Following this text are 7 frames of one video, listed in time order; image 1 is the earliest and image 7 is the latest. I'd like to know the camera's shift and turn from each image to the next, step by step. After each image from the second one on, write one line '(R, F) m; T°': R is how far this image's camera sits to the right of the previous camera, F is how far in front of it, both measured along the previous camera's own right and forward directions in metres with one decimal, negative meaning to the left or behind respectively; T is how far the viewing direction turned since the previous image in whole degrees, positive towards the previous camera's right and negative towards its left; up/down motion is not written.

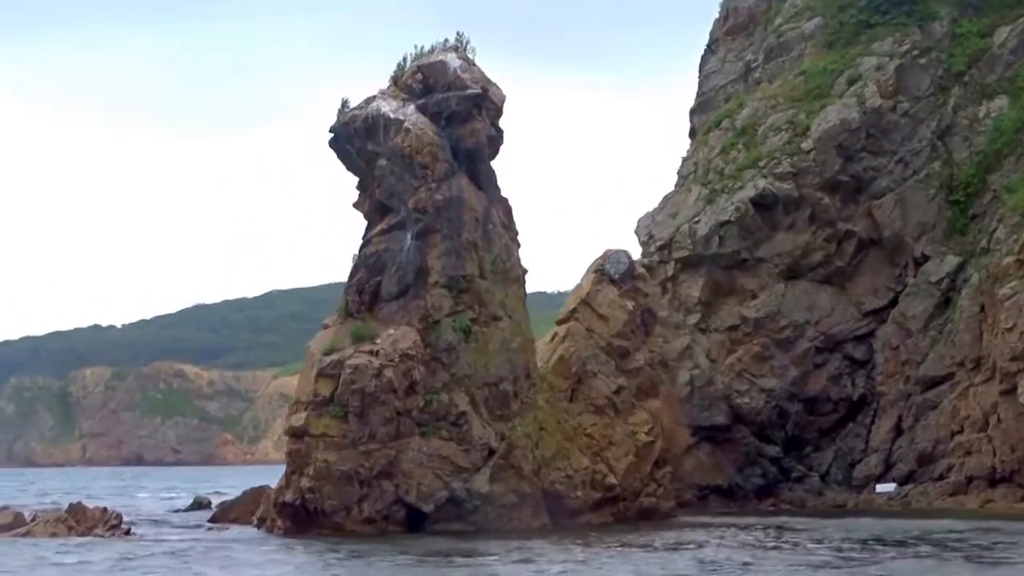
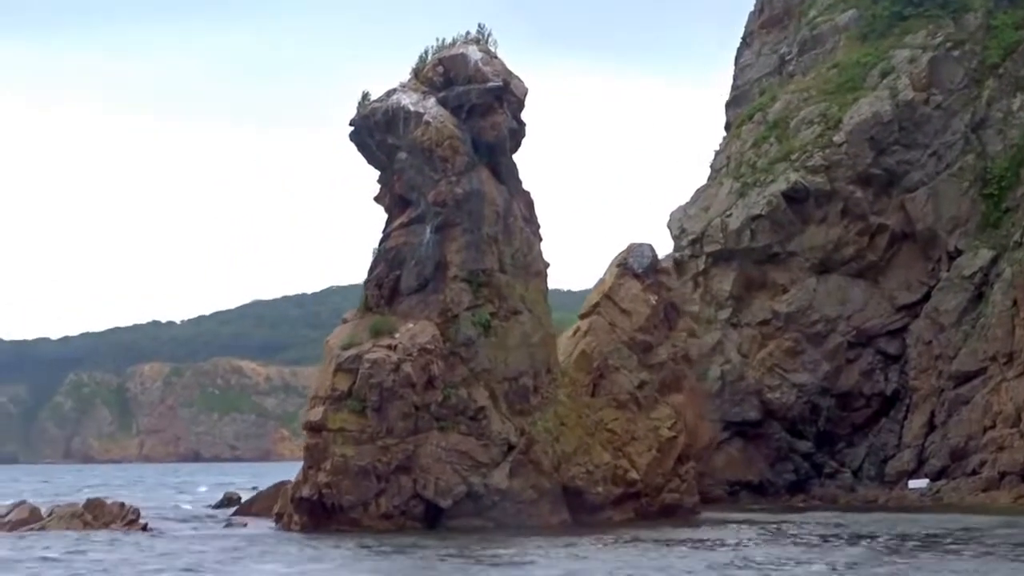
(+0.6, +0.3) m; -1°
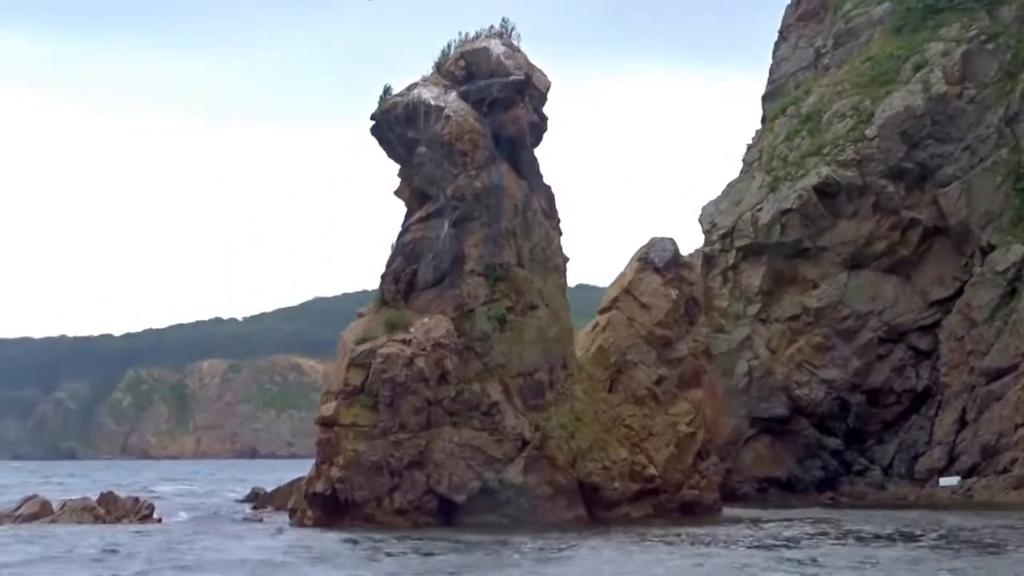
(+0.7, +0.4) m; -1°
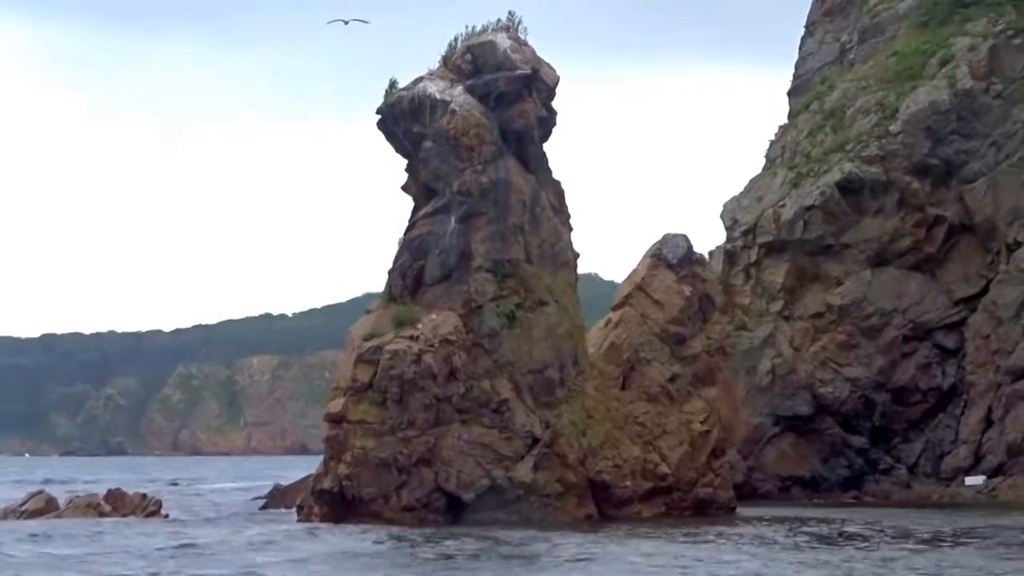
(+0.7, +0.5) m; -1°
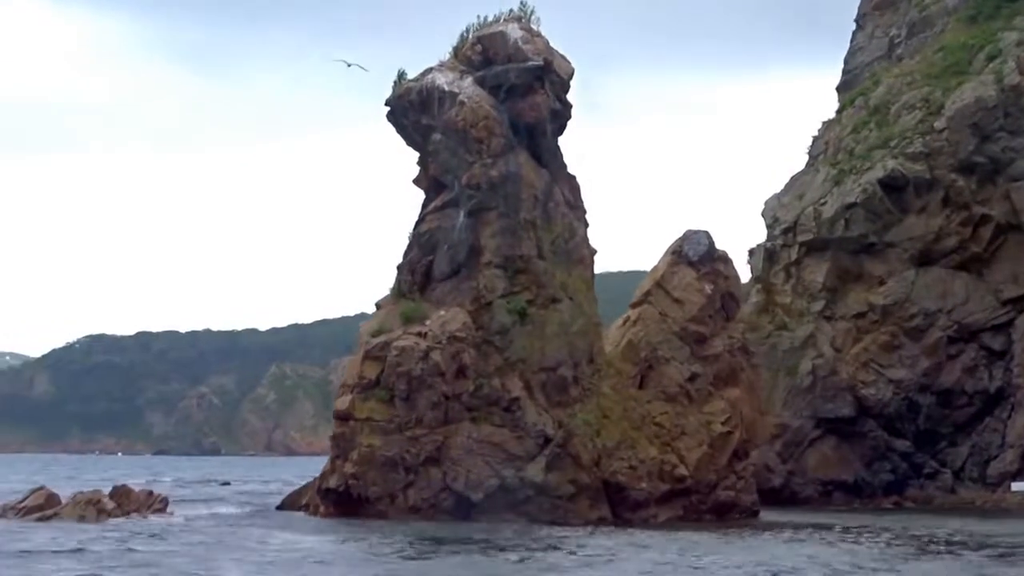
(+1.4, +1.0) m; -2°
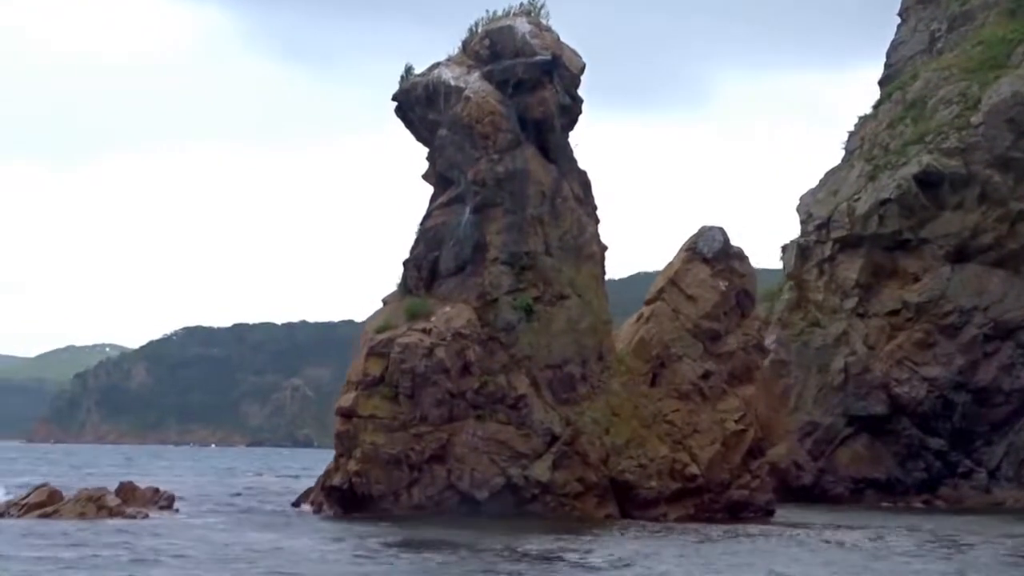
(+1.3, +0.4) m; -2°
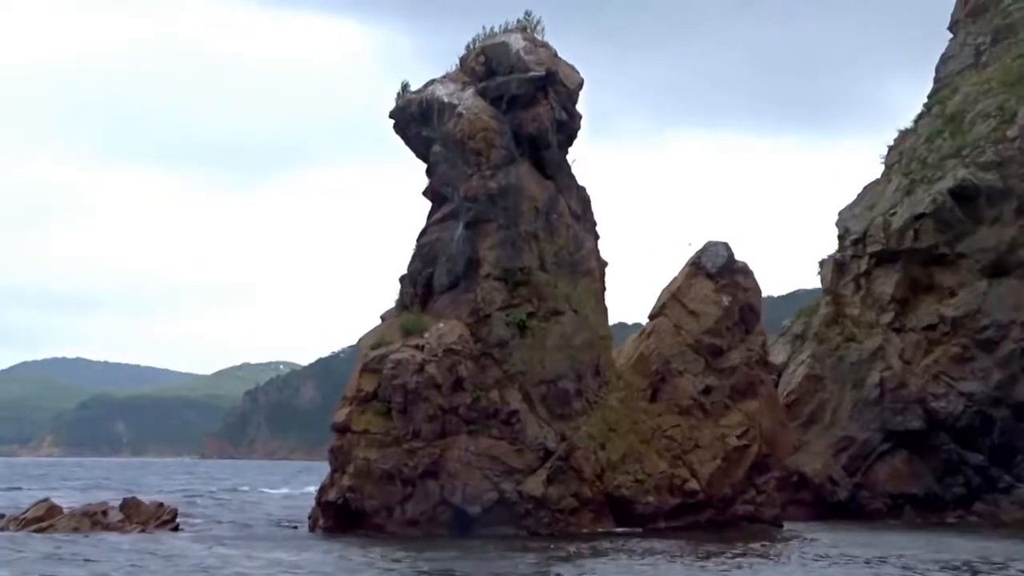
(+2.2, -0.2) m; -2°
